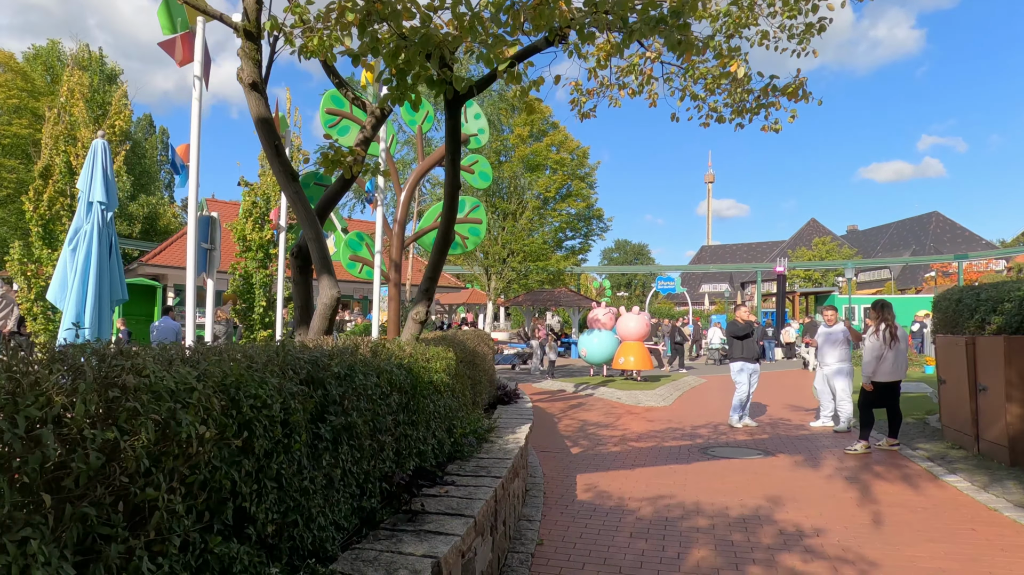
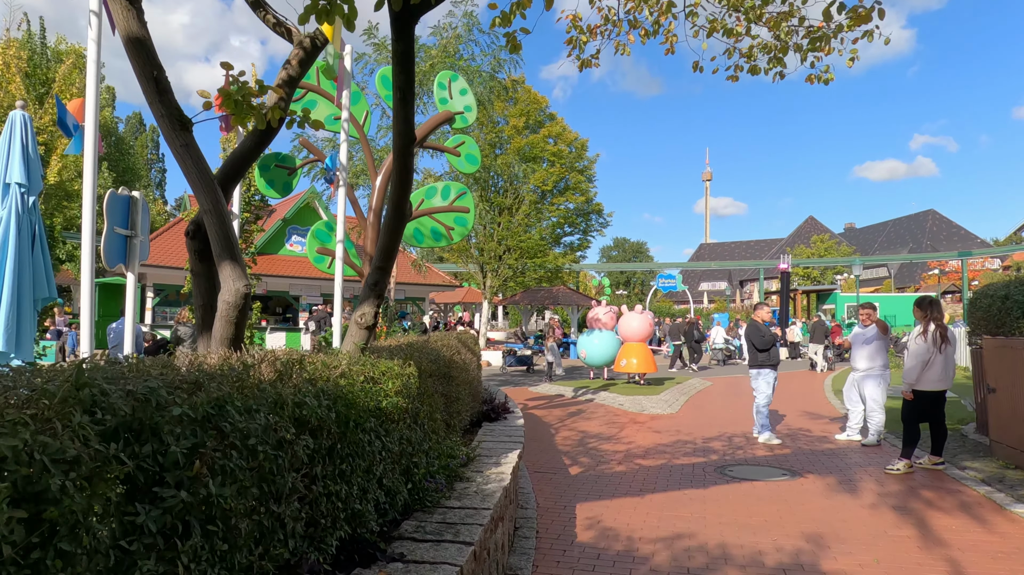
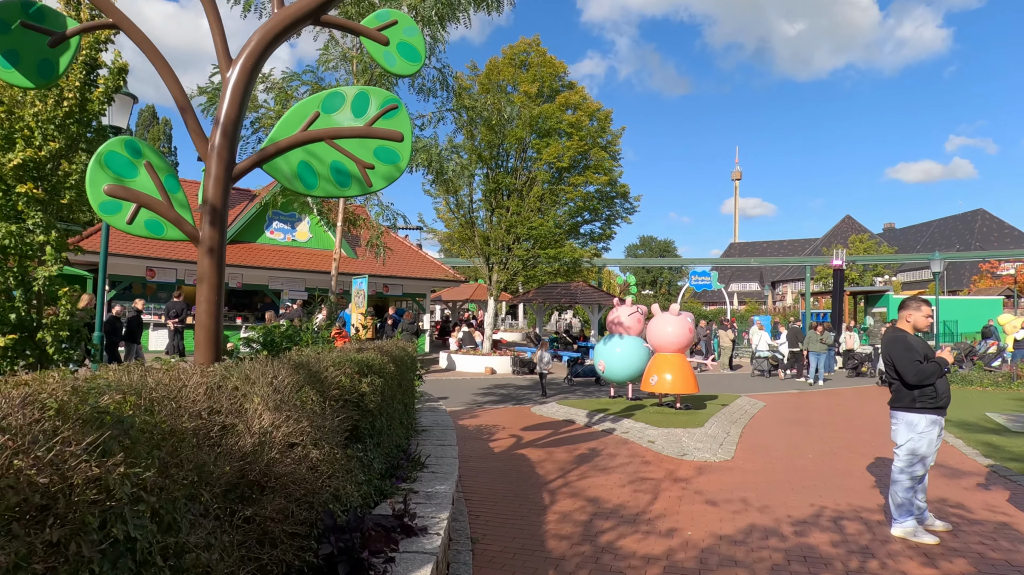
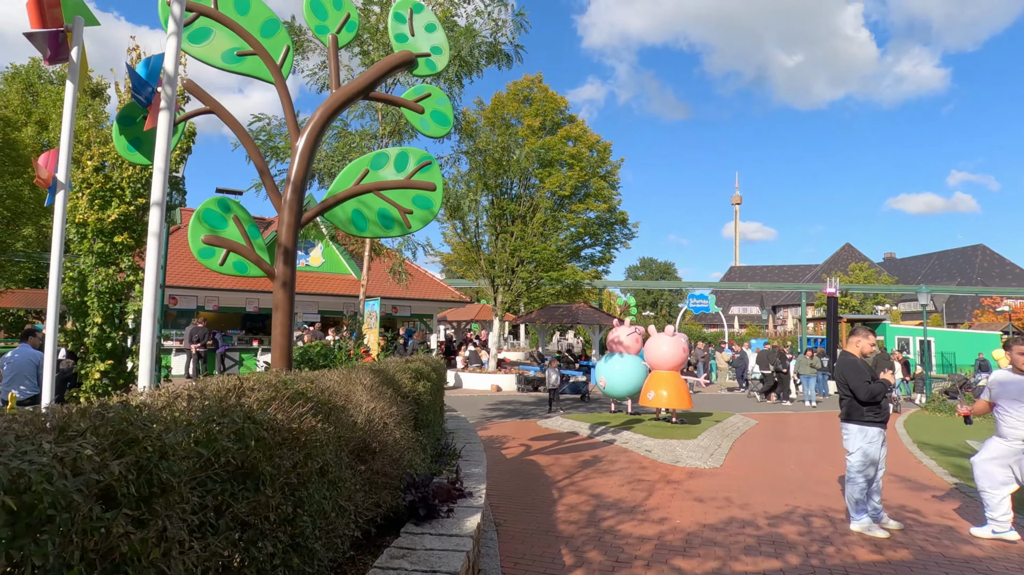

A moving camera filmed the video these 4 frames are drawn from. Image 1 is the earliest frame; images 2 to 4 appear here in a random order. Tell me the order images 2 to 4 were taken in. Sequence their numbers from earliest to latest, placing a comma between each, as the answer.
2, 4, 3
